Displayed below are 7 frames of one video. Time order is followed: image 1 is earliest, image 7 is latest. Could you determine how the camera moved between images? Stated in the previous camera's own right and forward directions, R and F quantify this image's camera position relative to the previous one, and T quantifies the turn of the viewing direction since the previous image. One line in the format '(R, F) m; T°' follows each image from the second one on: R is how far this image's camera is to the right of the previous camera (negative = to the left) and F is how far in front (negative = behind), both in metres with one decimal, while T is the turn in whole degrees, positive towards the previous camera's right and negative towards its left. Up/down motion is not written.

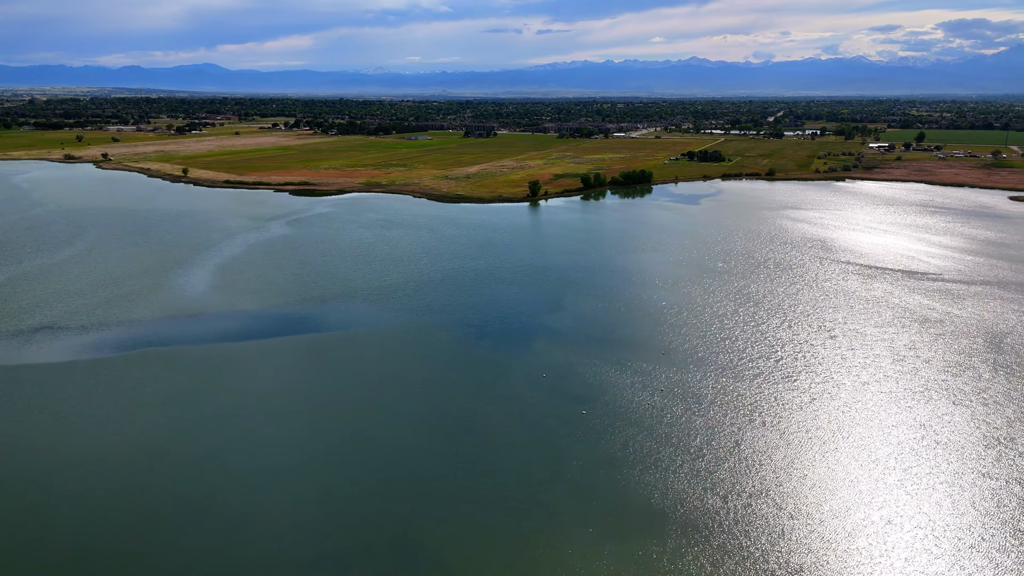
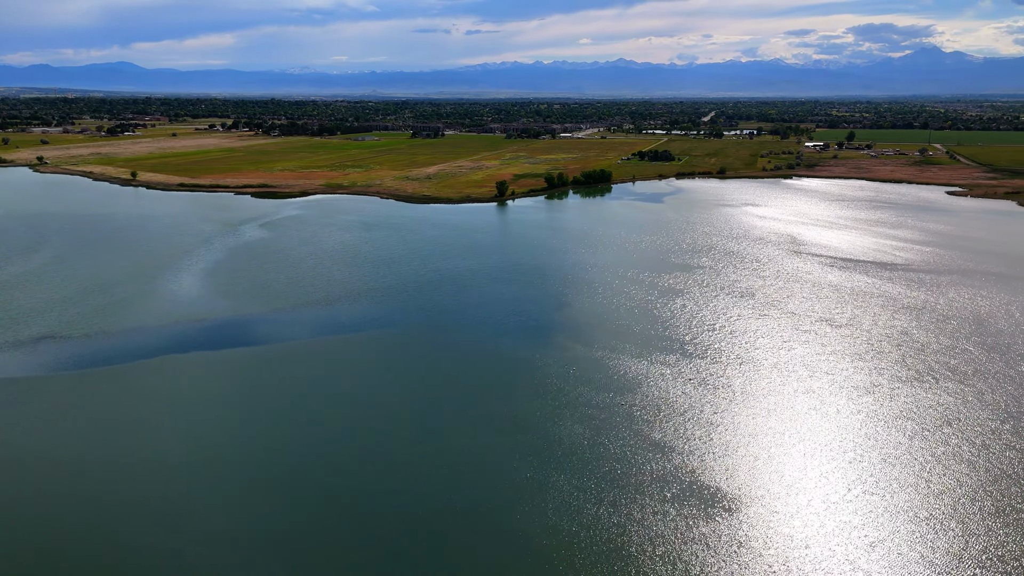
(-1.8, 0.0) m; +4°
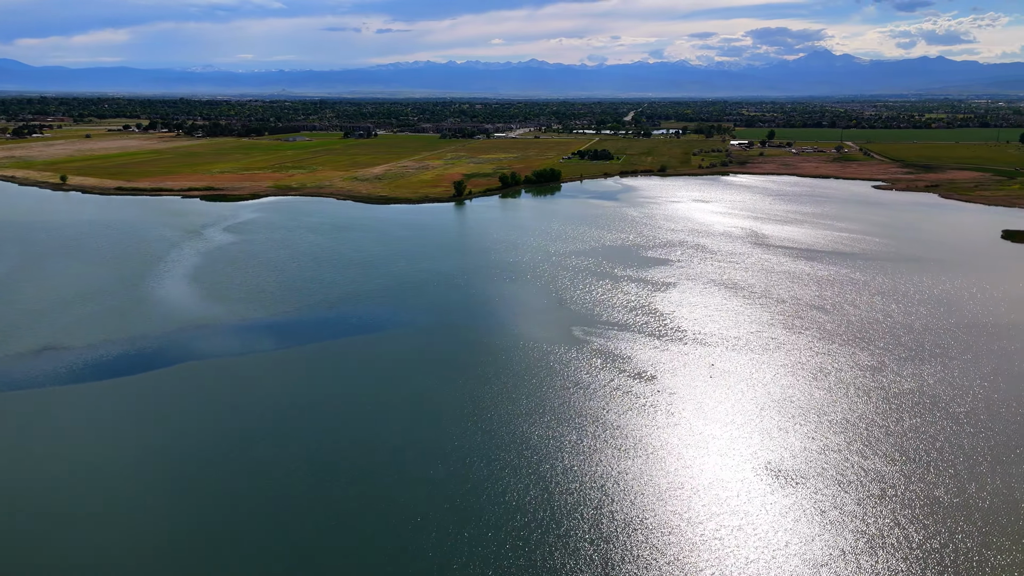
(-2.1, 0.0) m; +6°
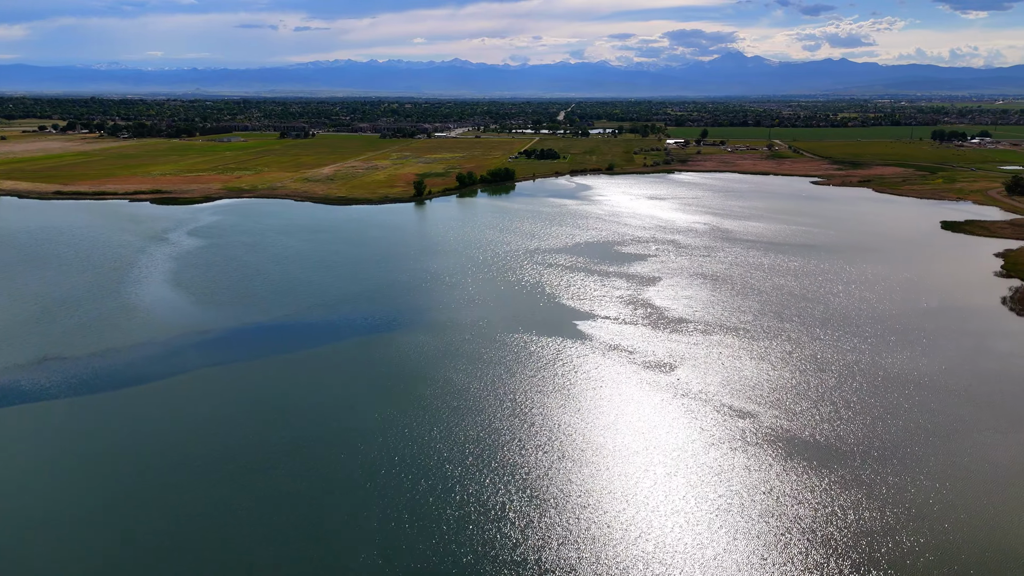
(-1.7, -0.2) m; +5°
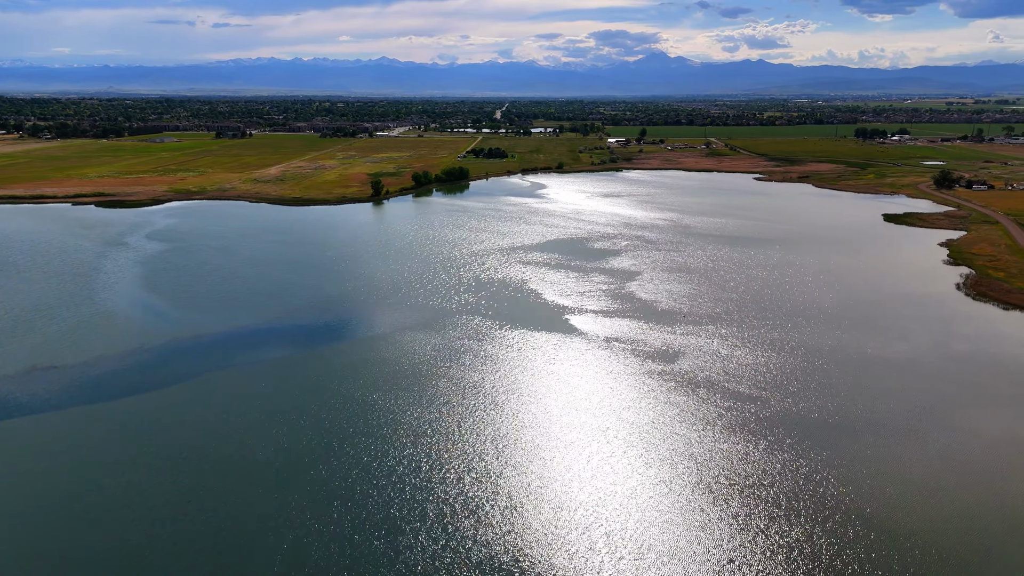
(-1.3, -0.2) m; +5°
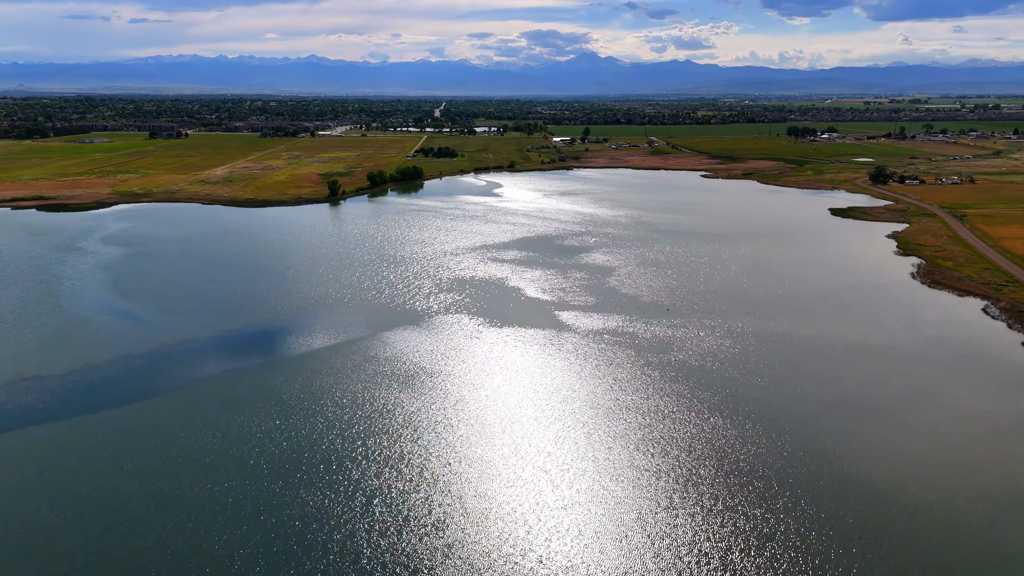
(-1.1, -0.3) m; +5°
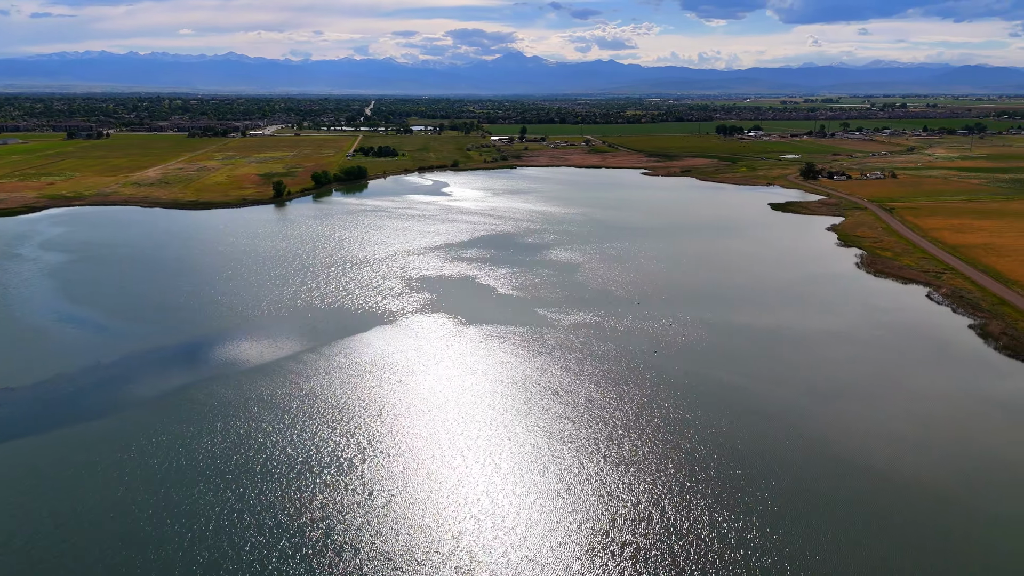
(-0.9, -0.3) m; +5°
